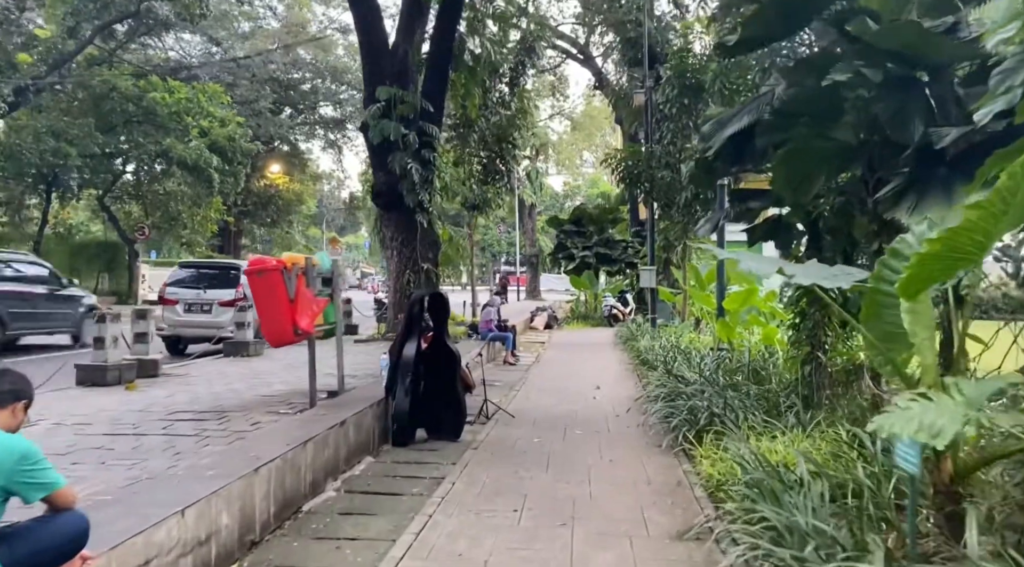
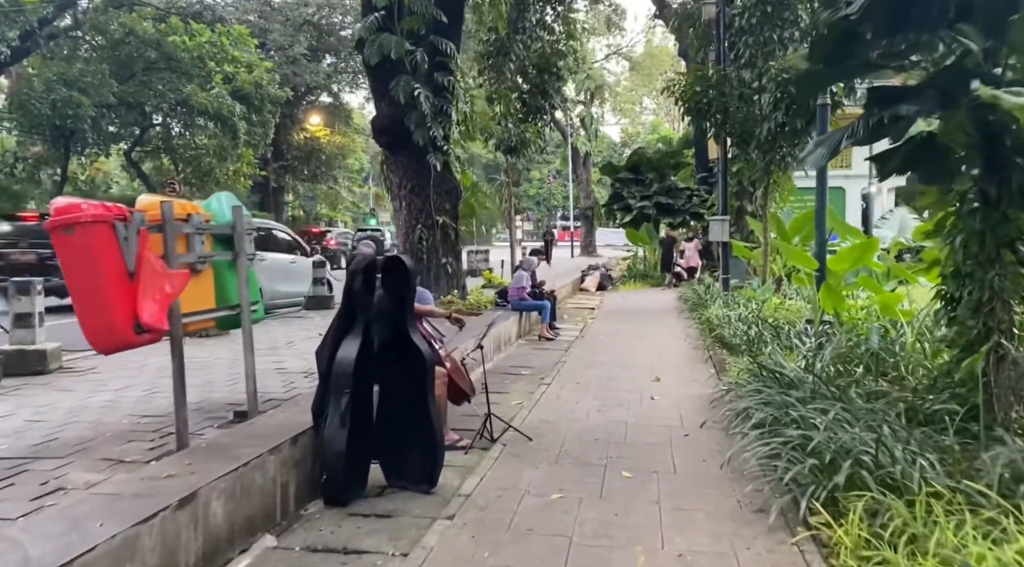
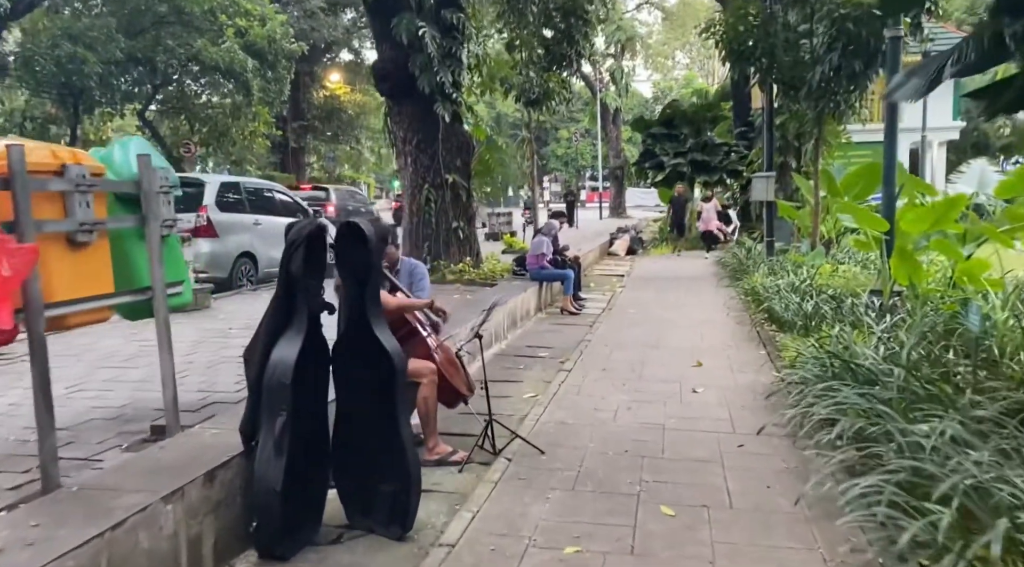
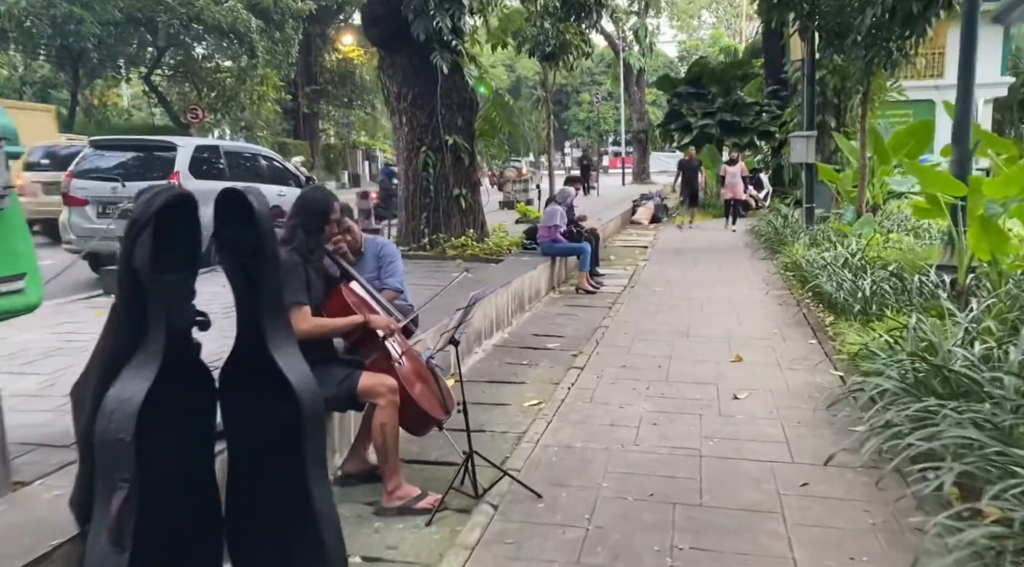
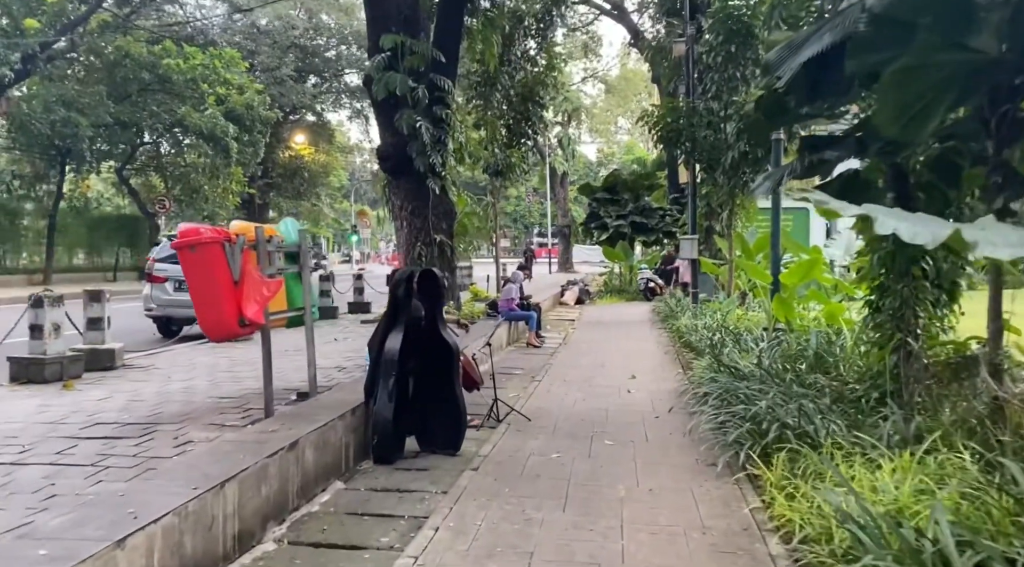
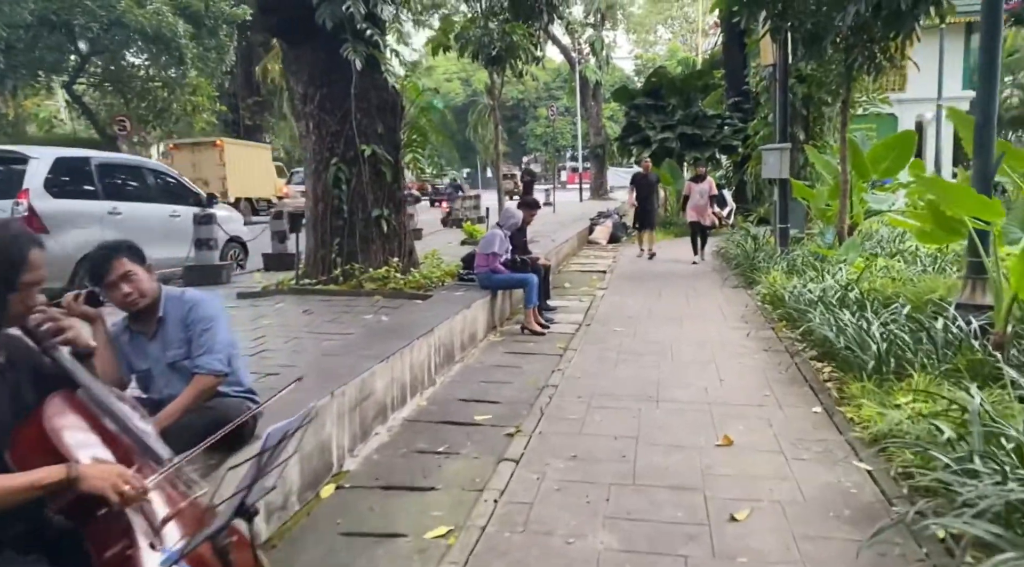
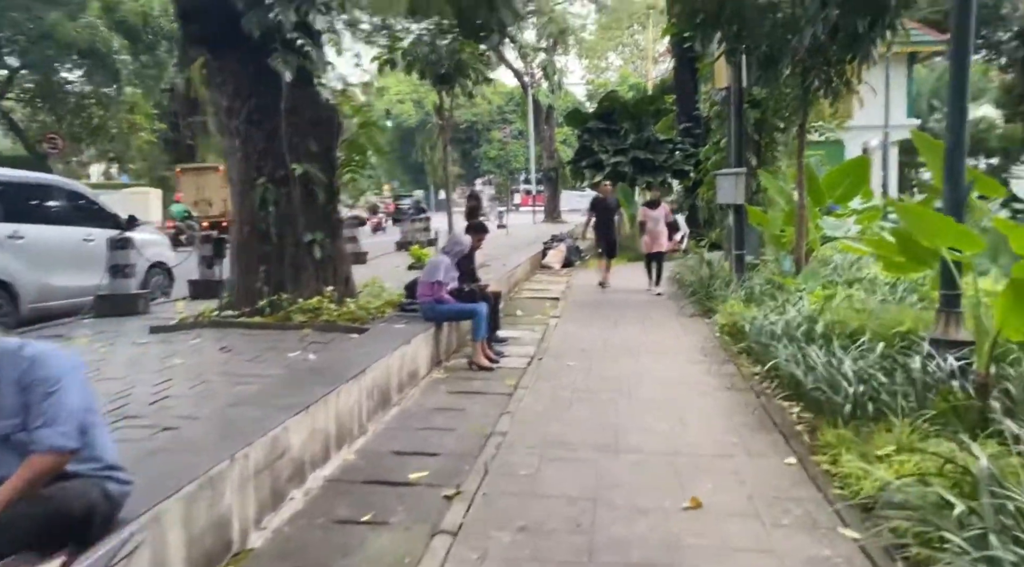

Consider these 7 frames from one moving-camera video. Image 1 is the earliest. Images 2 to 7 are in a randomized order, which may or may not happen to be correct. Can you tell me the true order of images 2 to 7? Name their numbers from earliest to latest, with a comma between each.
5, 2, 3, 4, 6, 7
